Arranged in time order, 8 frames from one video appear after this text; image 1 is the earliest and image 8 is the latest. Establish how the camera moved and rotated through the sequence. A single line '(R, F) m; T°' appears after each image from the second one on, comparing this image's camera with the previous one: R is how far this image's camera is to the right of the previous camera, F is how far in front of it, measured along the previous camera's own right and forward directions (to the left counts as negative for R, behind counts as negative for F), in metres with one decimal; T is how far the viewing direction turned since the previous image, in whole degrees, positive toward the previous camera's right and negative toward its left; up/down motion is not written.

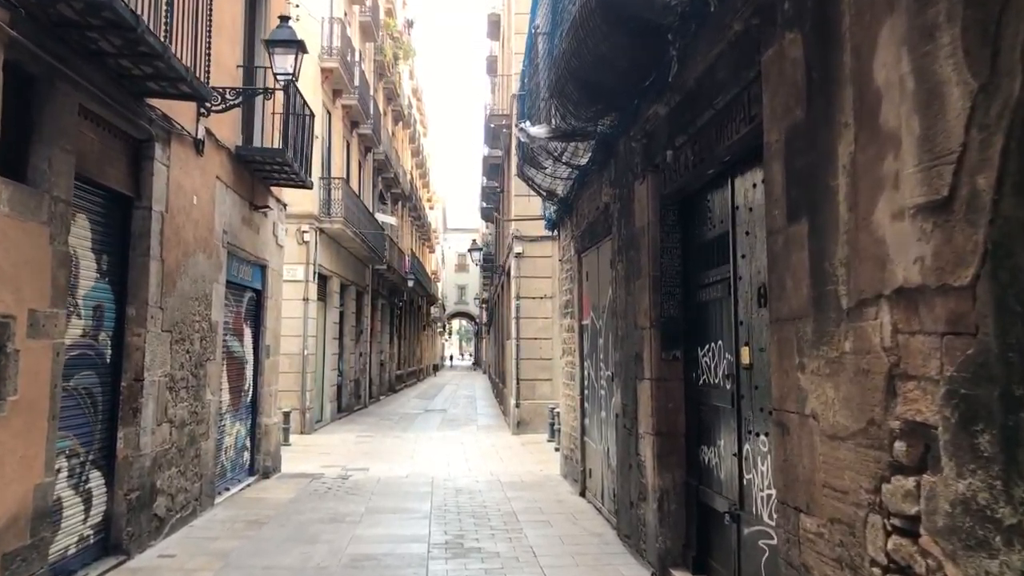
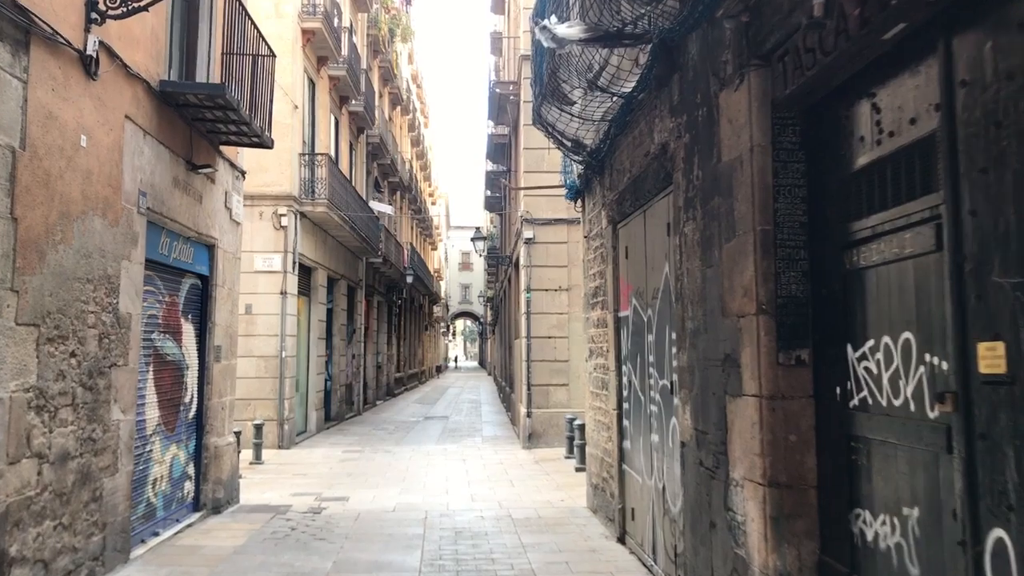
(-0.1, +2.3) m; 0°
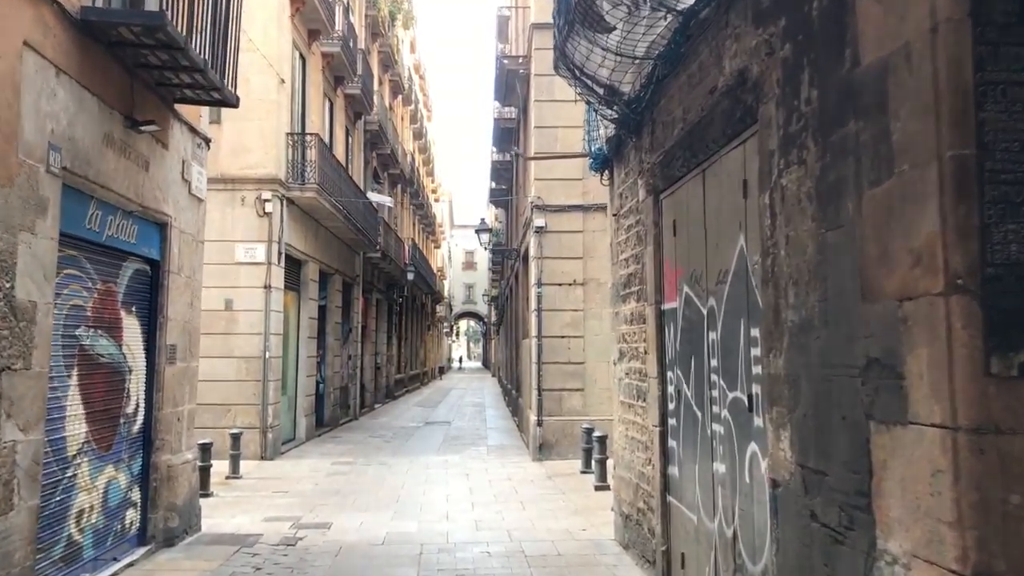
(-0.1, +1.5) m; 0°
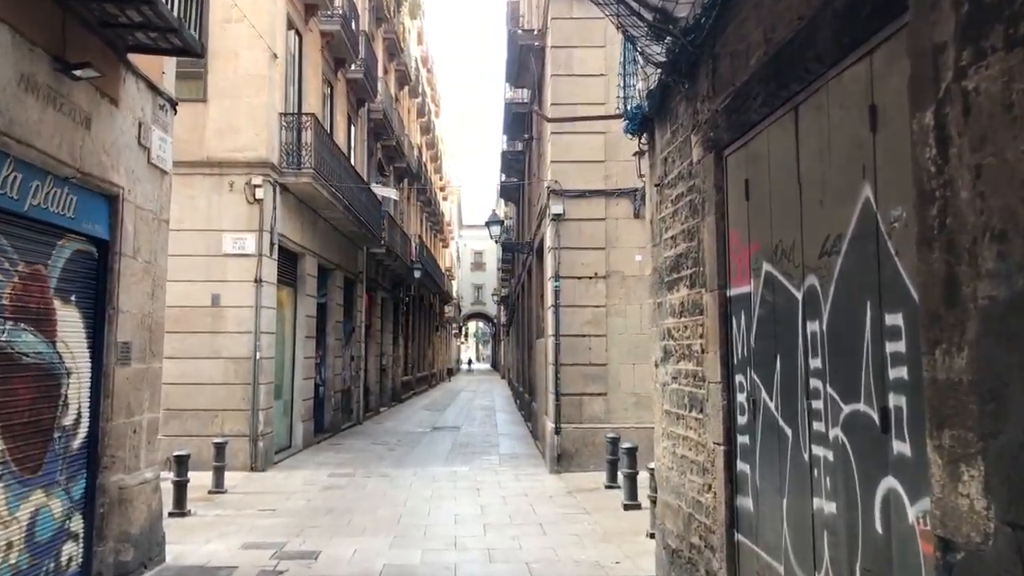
(-0.1, +1.2) m; -1°
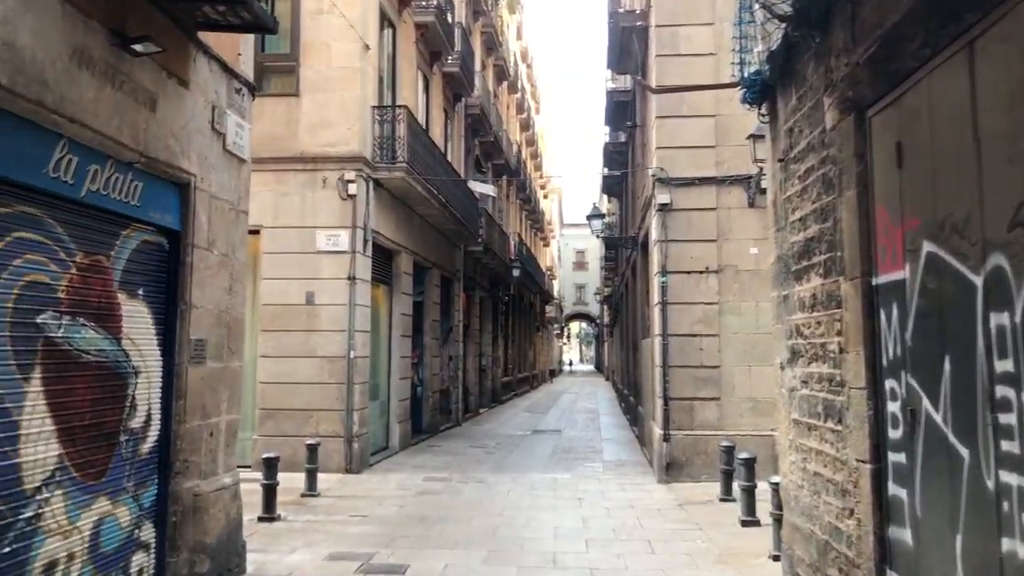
(0.0, +0.6) m; -7°
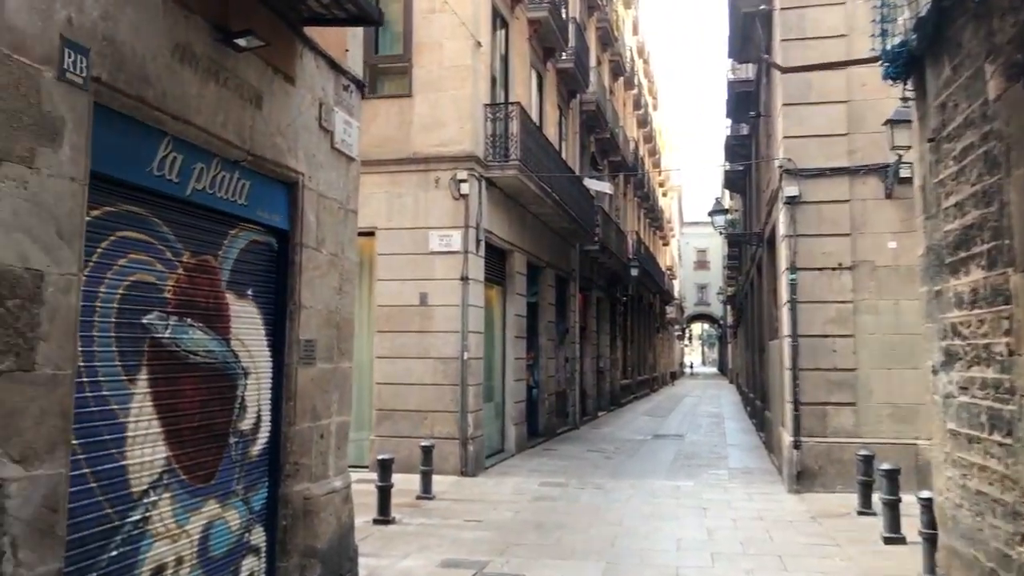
(0.0, +0.3) m; -8°
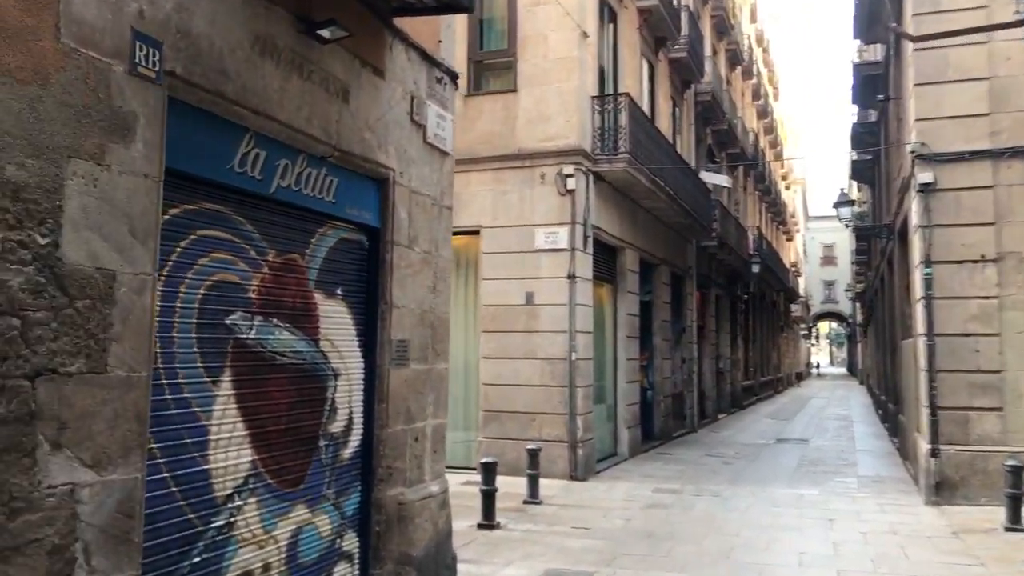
(+0.1, +0.3) m; -8°
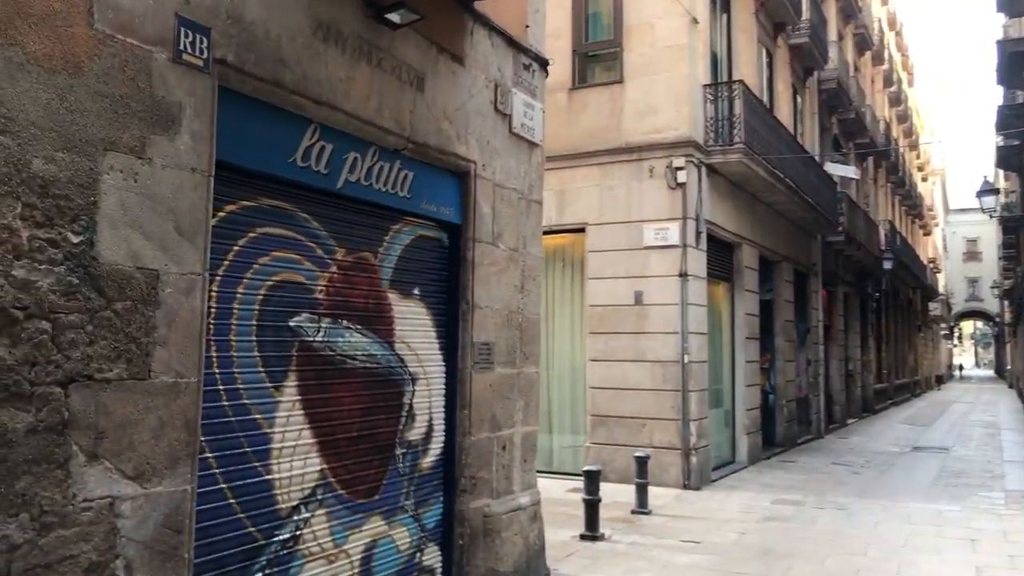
(+0.2, +0.4) m; -8°
